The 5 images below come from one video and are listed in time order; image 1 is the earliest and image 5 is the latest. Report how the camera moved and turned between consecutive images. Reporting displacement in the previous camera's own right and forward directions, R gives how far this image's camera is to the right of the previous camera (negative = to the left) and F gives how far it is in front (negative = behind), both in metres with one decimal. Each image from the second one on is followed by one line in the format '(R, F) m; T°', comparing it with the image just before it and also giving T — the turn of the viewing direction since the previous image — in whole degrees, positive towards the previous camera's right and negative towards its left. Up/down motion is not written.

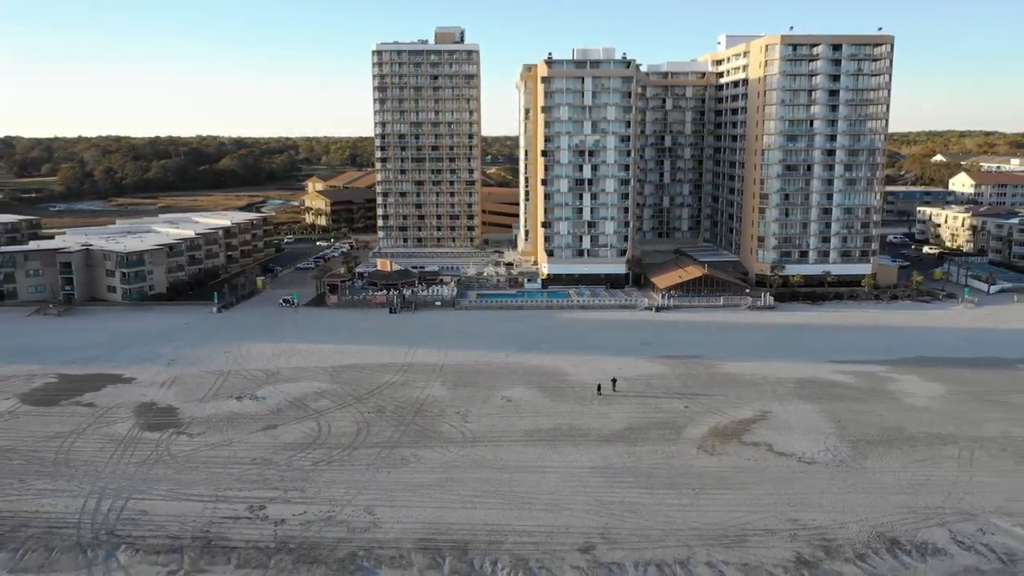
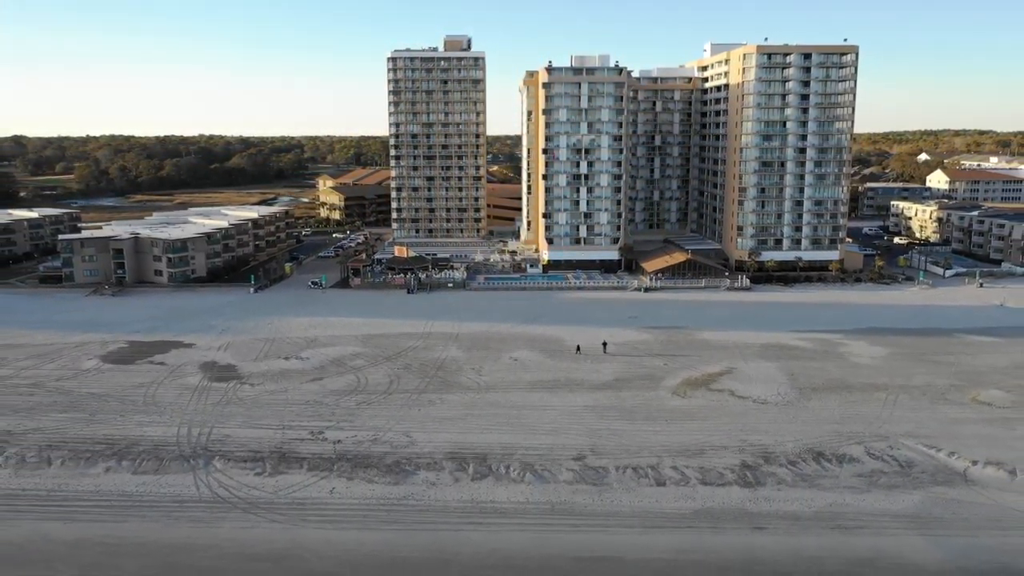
(-0.2, -4.8) m; 0°
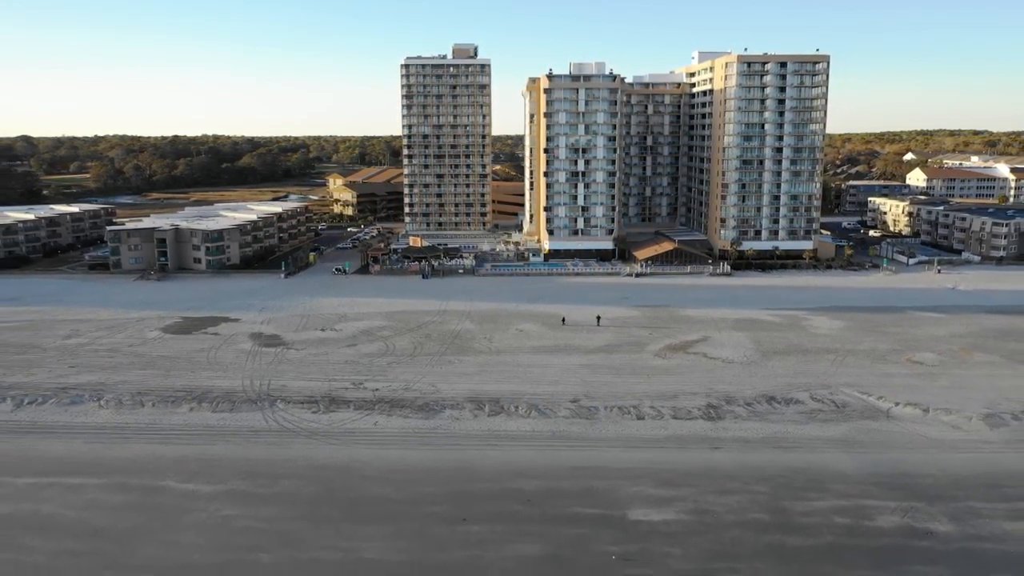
(-0.2, -4.9) m; 0°
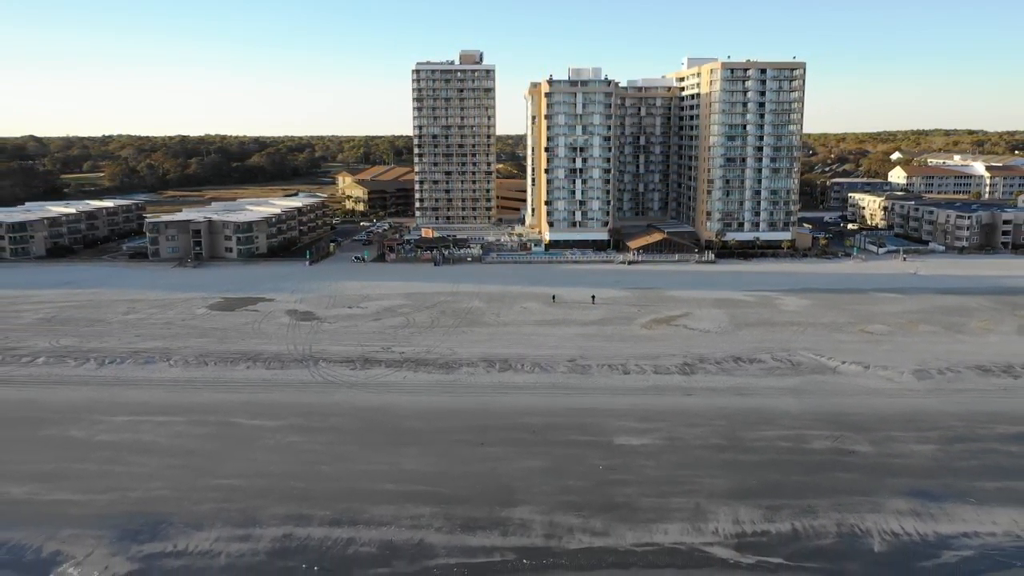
(-0.2, -4.8) m; 0°
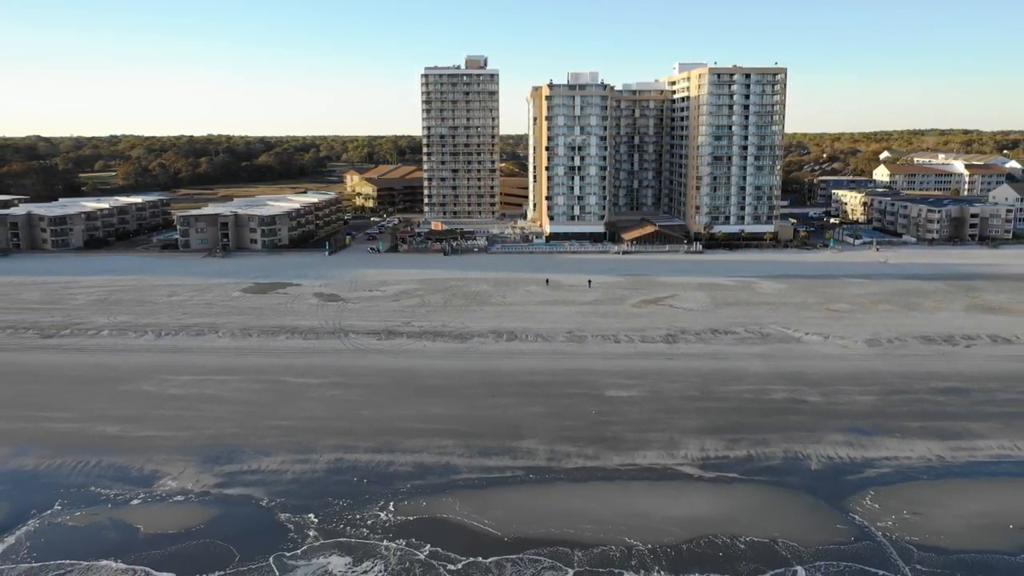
(-0.2, -4.5) m; 0°
